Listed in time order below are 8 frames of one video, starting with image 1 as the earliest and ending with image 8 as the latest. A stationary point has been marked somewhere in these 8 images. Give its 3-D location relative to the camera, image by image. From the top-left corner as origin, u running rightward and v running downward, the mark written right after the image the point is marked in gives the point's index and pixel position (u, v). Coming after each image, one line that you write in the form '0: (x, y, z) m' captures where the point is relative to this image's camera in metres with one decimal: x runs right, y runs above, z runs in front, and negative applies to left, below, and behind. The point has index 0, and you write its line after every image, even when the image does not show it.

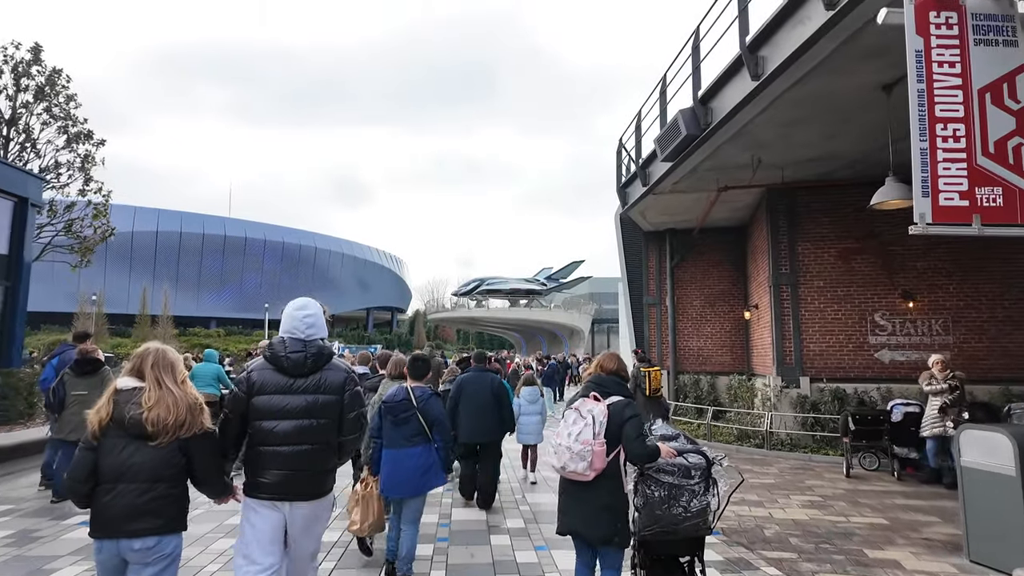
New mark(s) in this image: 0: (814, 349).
0: (+5.0, -1.0, +9.8) m
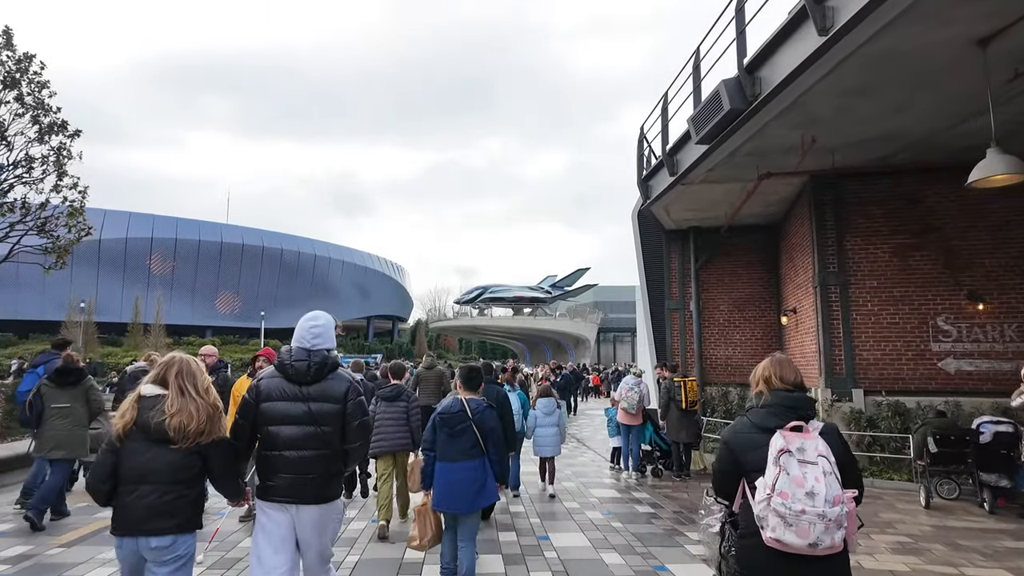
0: (+5.2, -1.0, +8.7) m
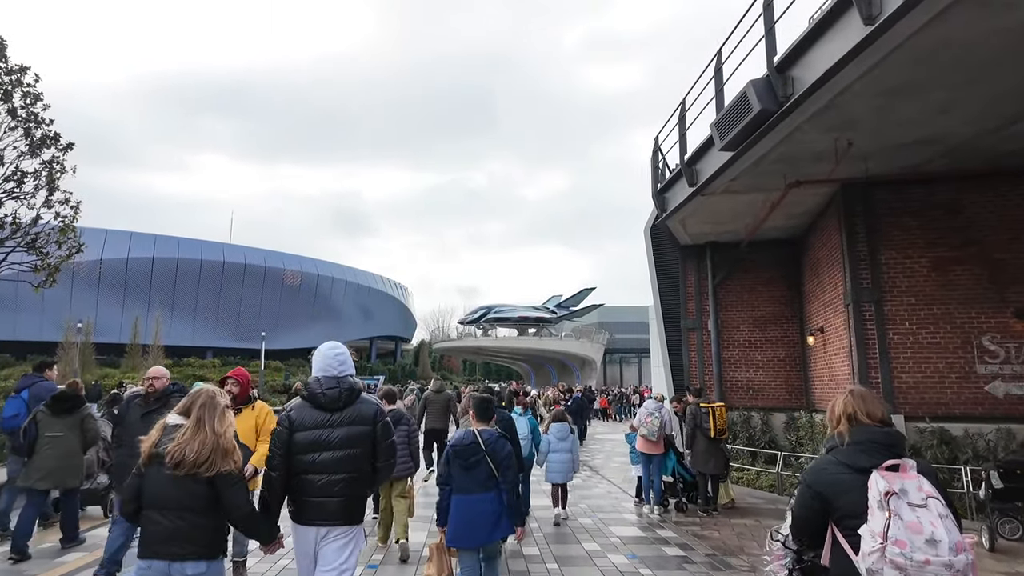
0: (+5.3, -1.3, +8.0) m
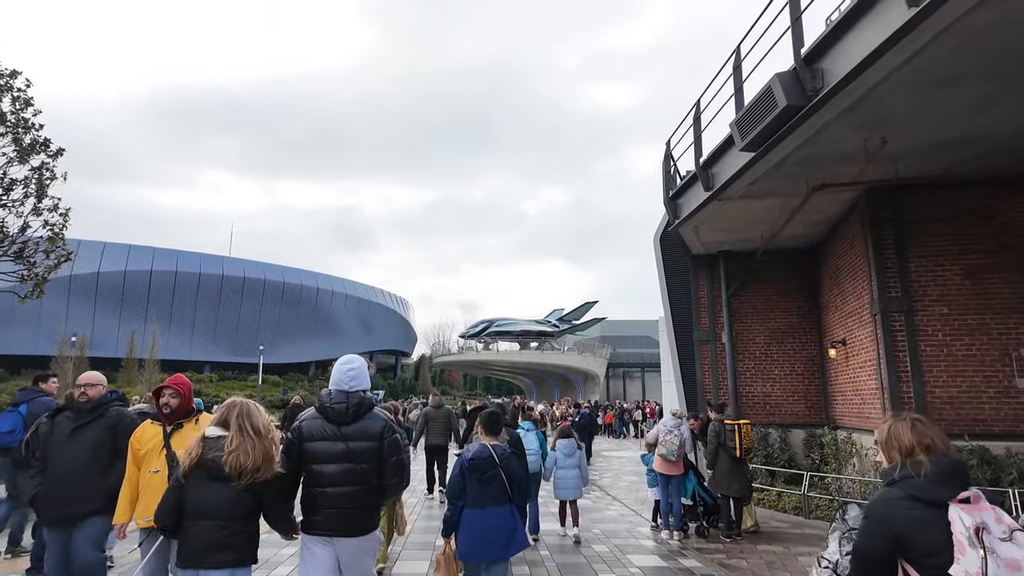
0: (+5.4, -1.4, +7.5) m
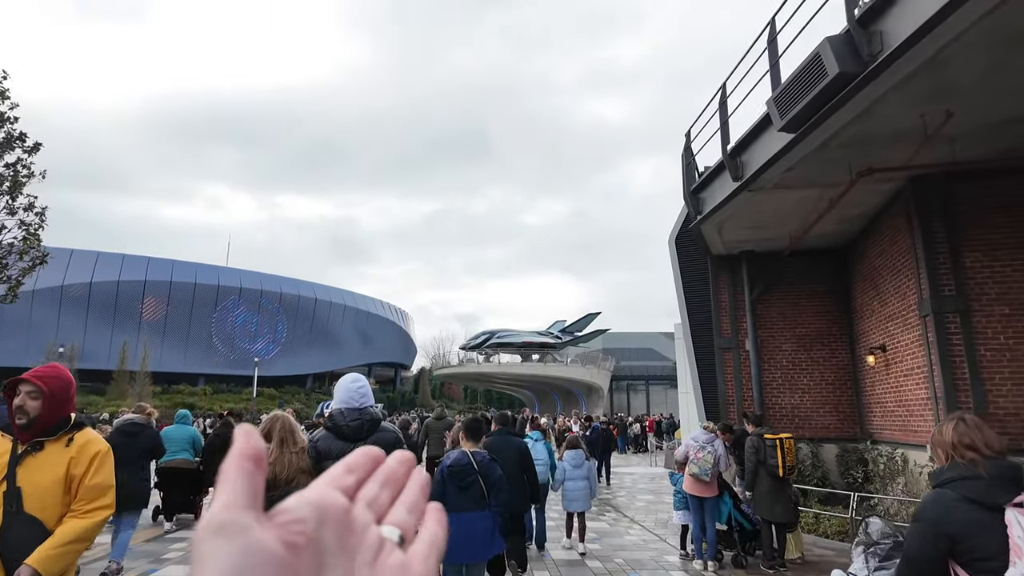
0: (+5.5, -1.3, +6.7) m
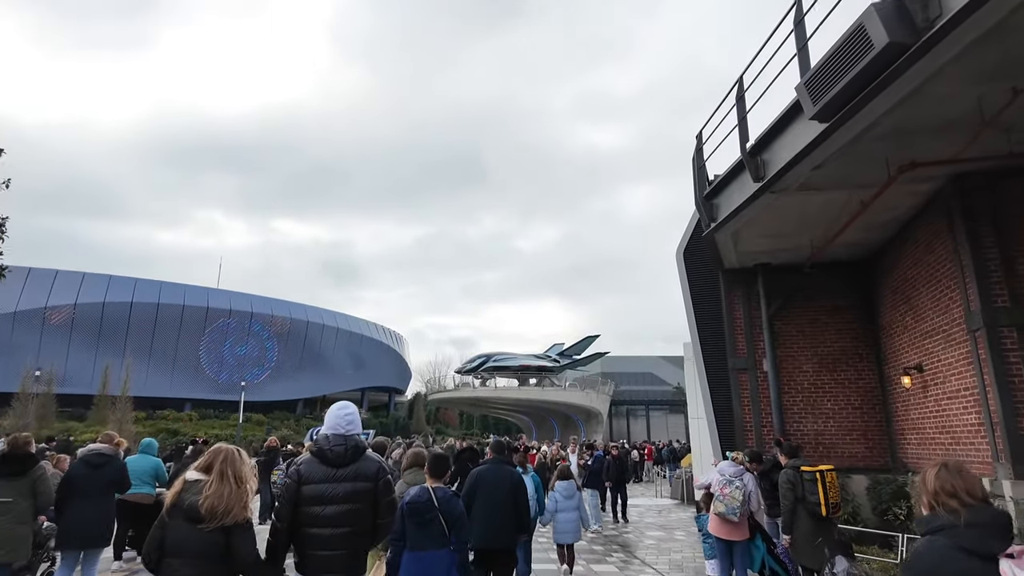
0: (+5.5, -1.4, +5.9) m
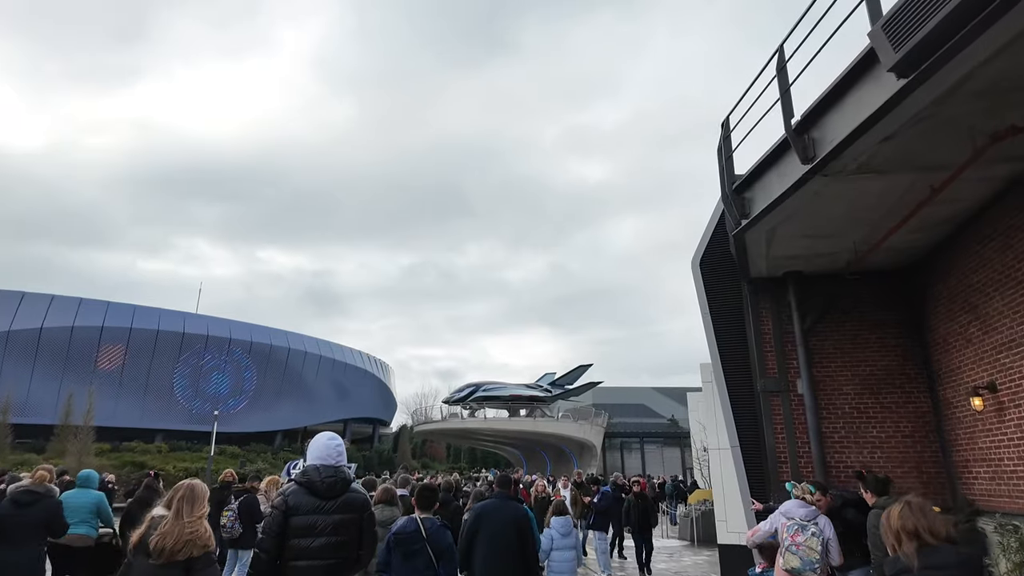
0: (+5.6, -1.4, +4.7) m
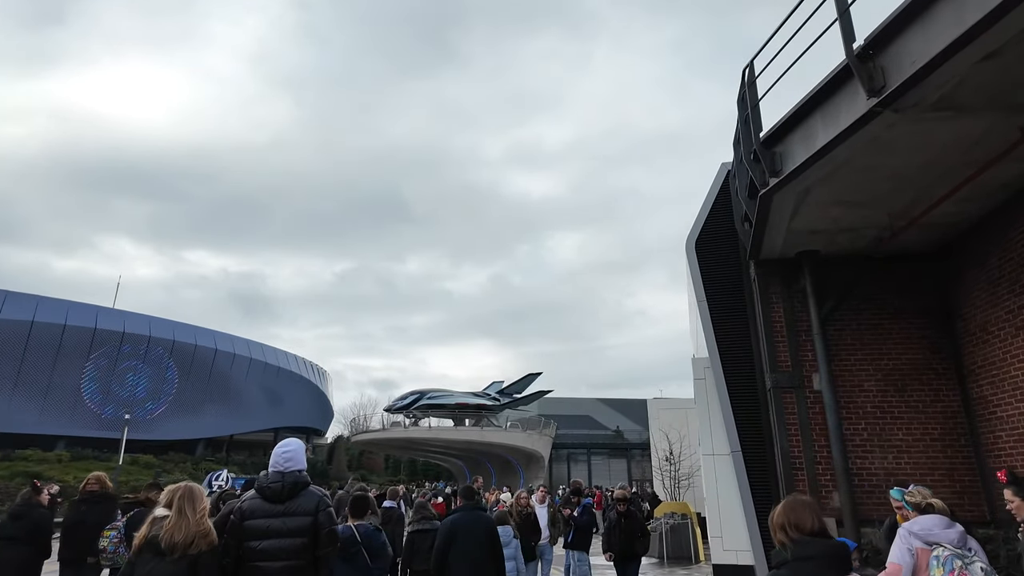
0: (+5.6, -1.1, +3.7) m
